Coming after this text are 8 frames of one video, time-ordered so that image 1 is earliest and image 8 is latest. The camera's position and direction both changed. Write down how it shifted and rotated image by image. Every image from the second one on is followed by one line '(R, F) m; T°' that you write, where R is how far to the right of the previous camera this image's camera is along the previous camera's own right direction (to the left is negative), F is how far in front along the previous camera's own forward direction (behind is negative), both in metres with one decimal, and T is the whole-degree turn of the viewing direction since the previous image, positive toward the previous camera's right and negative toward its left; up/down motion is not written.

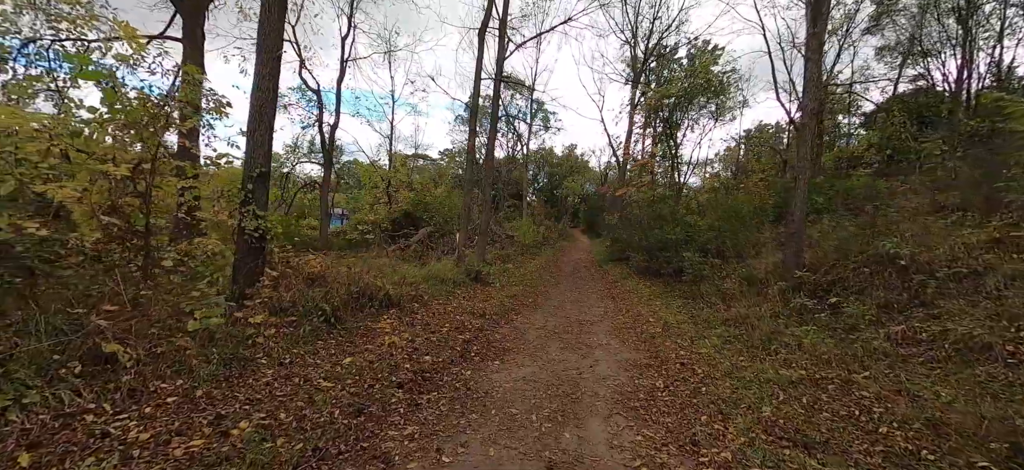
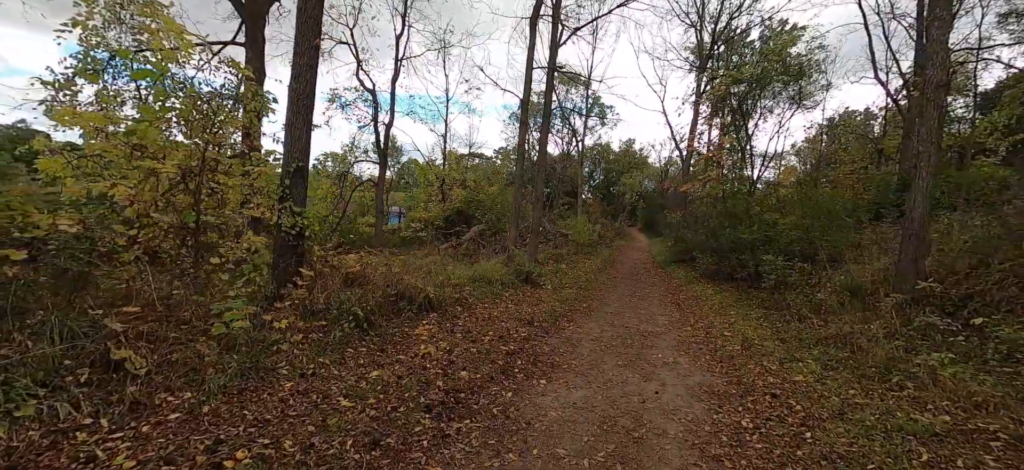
(+0.1, +0.7) m; -8°
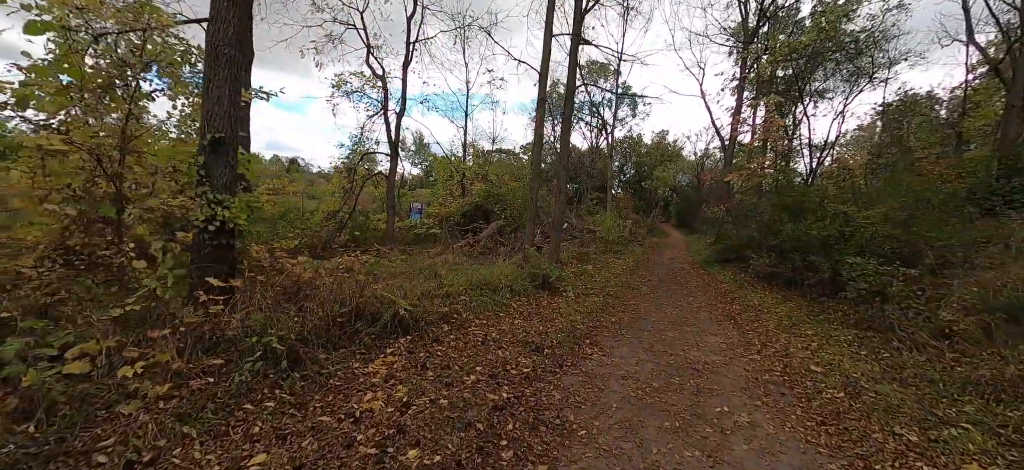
(+0.4, +1.7) m; -4°
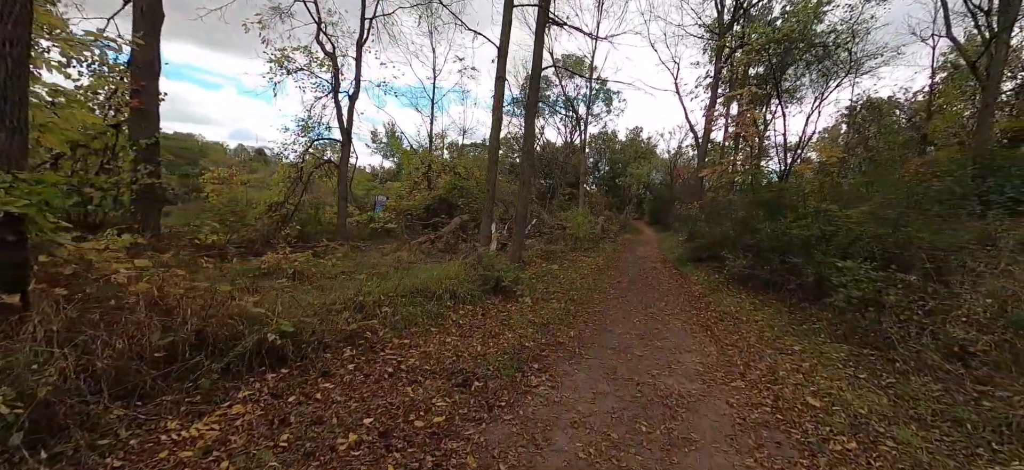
(+0.5, +1.1) m; +3°
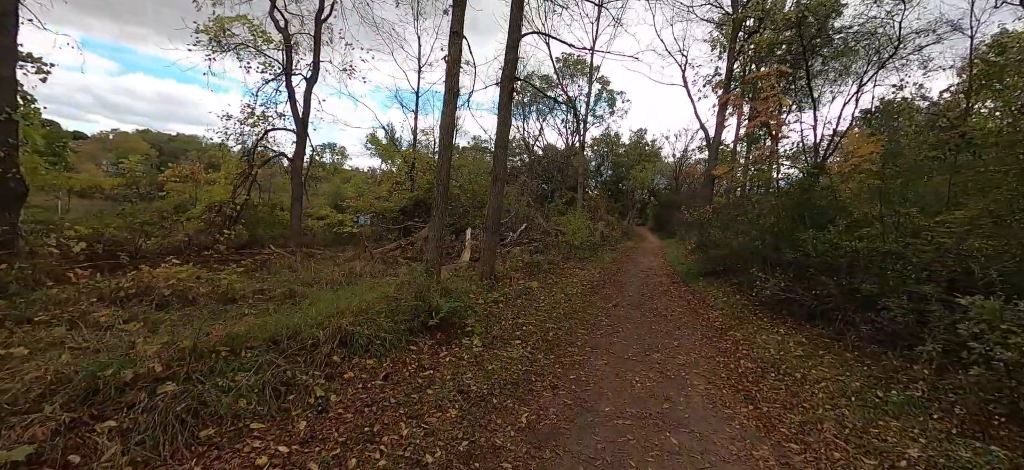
(+0.8, +2.3) m; -1°
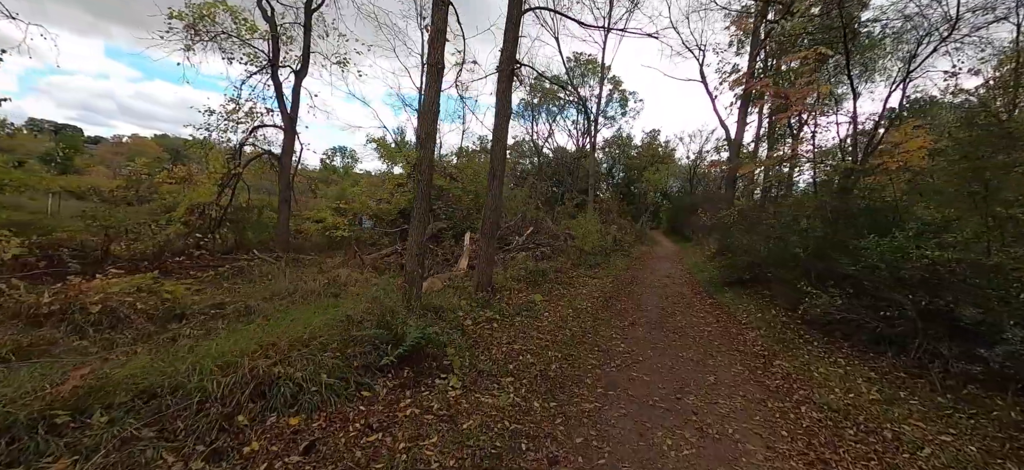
(+0.2, +1.1) m; -2°
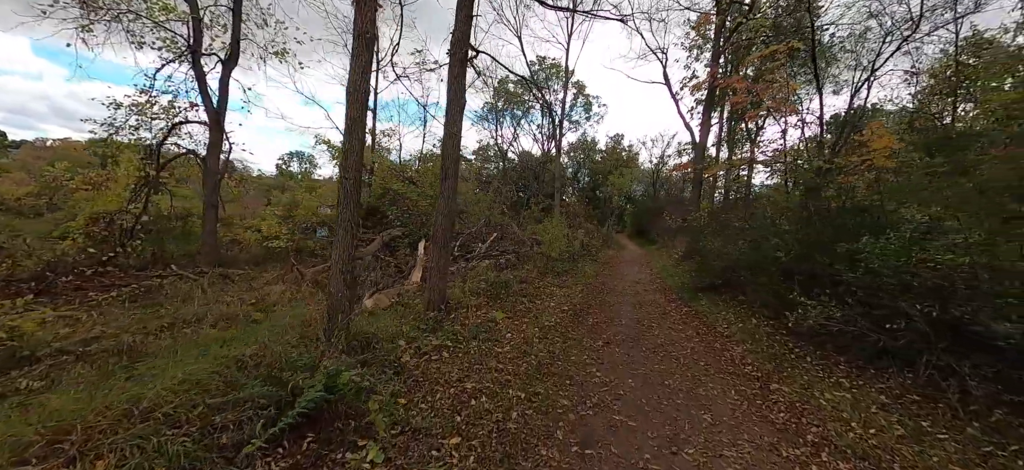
(+0.2, +1.0) m; +5°
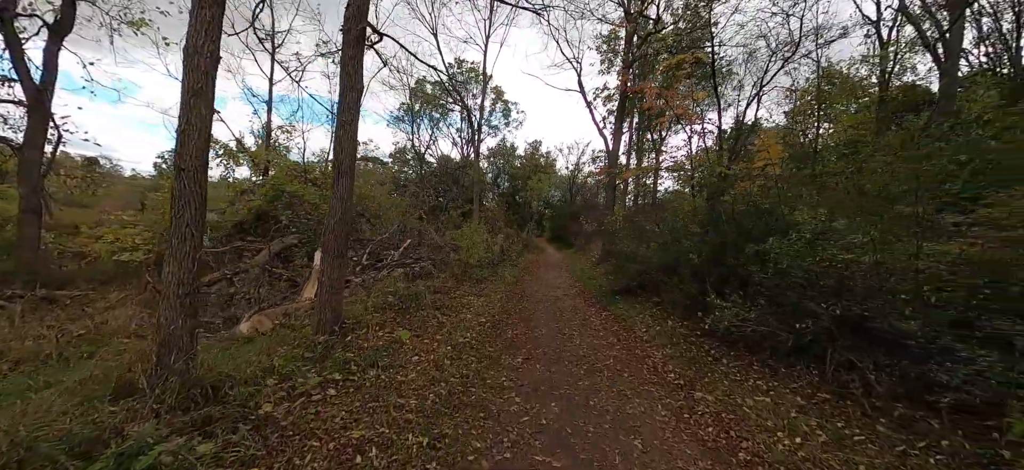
(+0.2, +0.7) m; +12°
